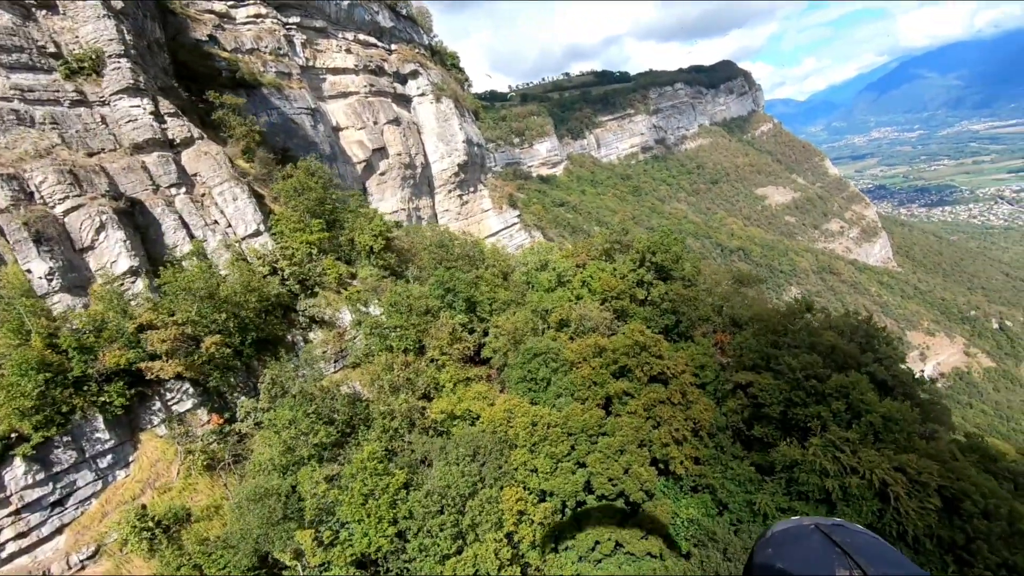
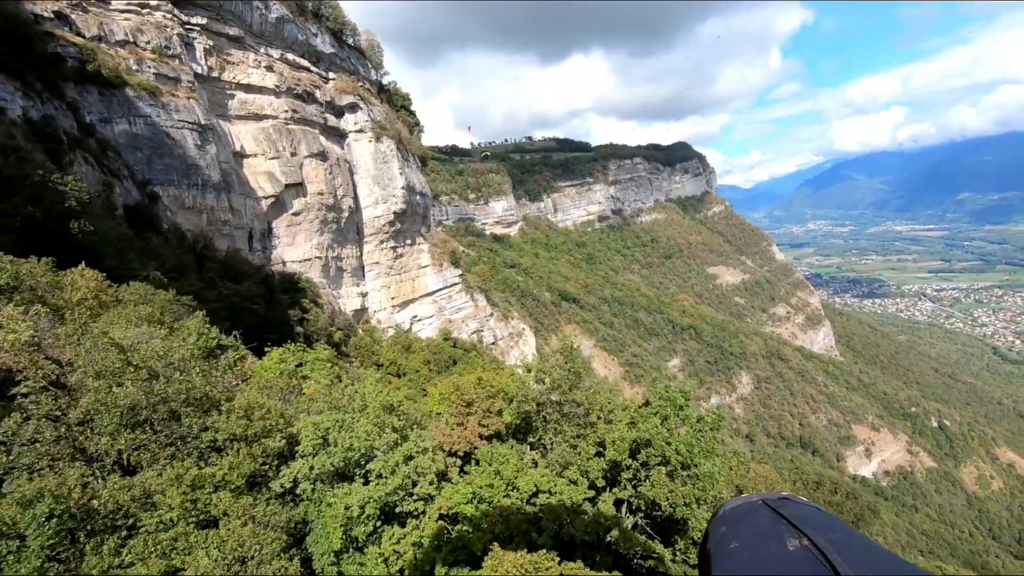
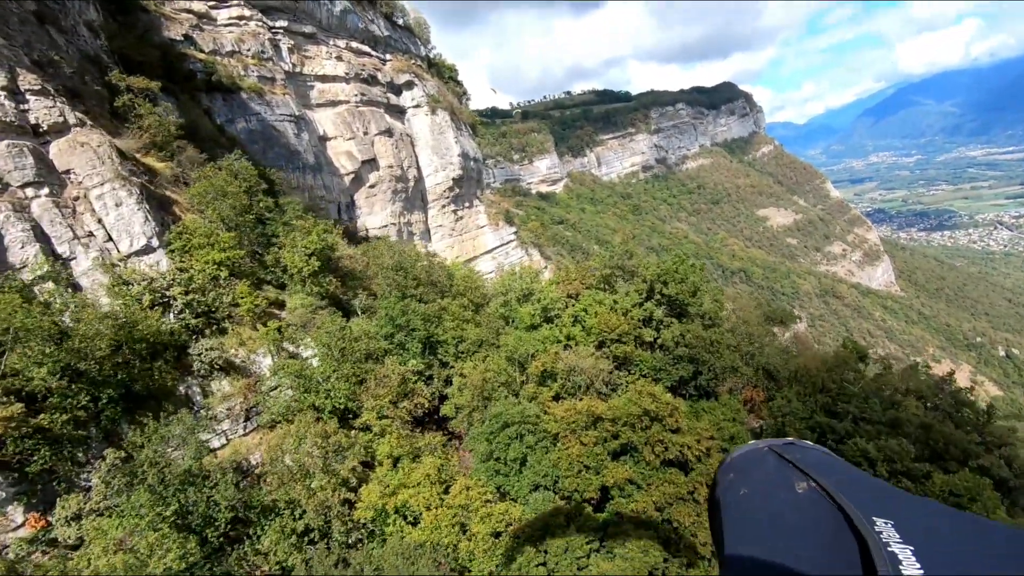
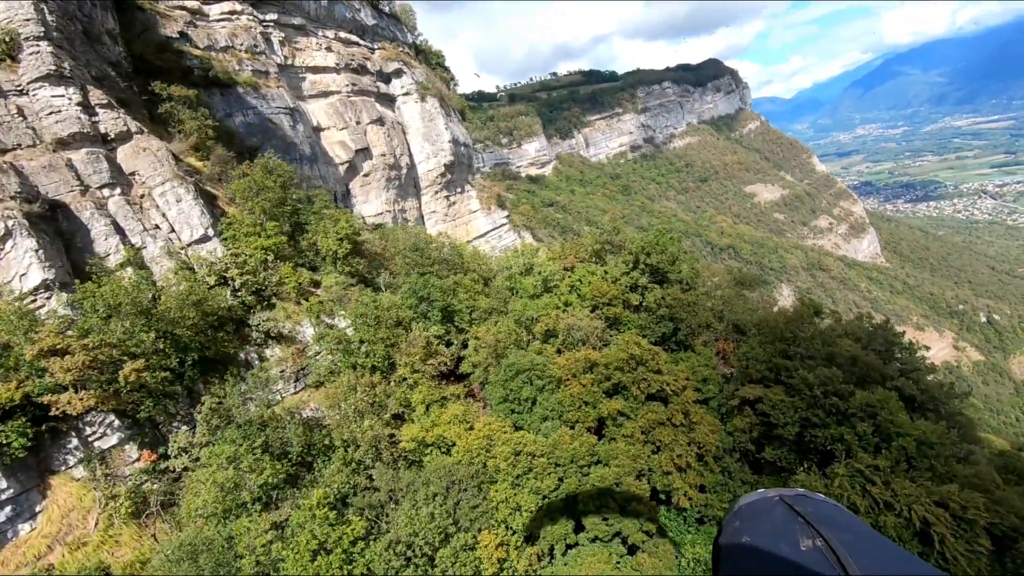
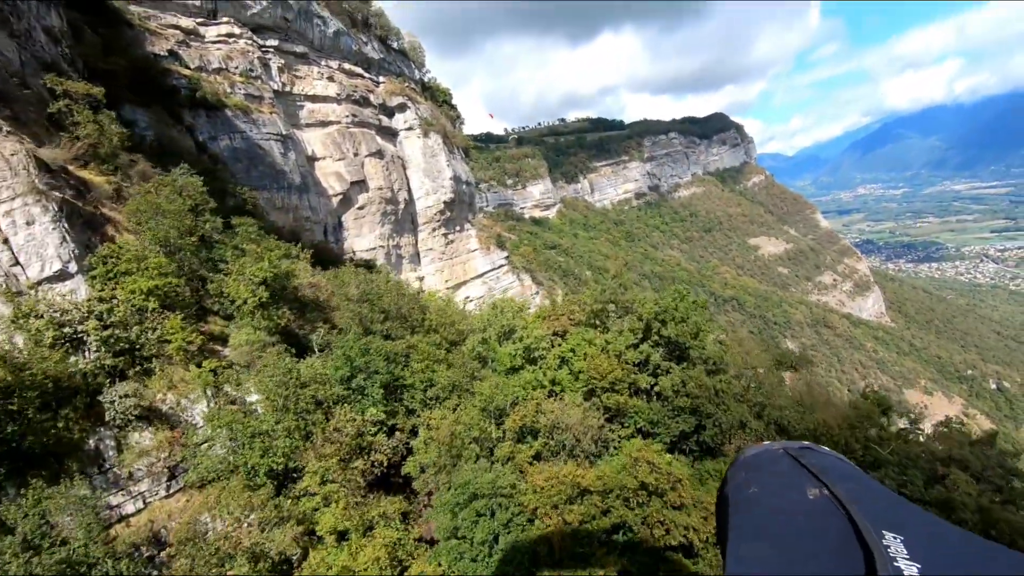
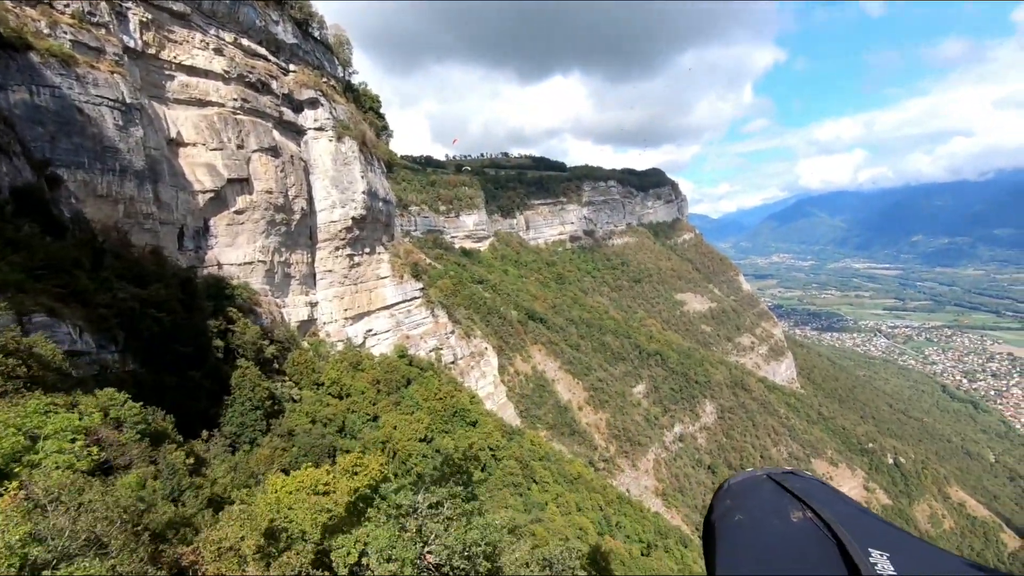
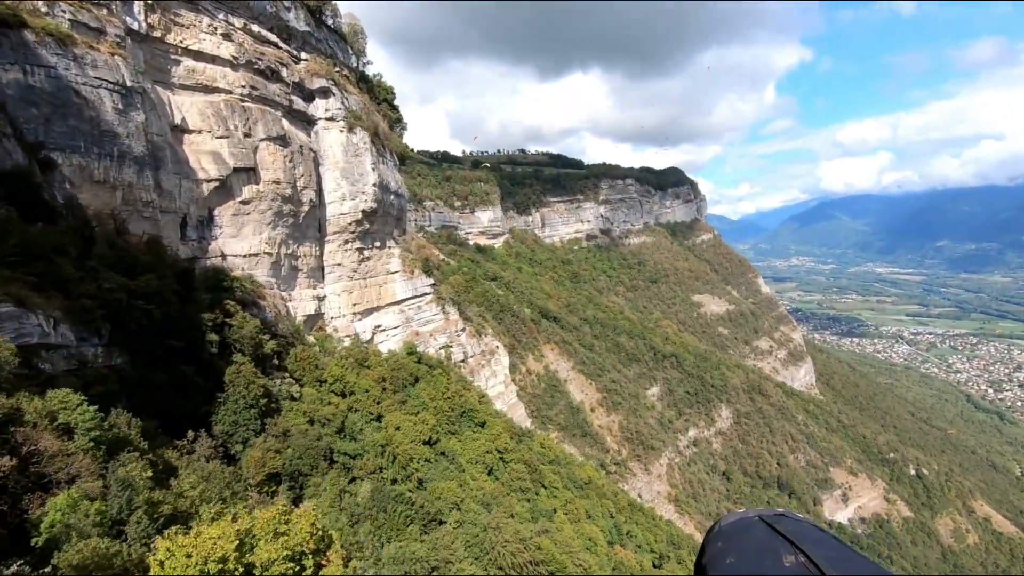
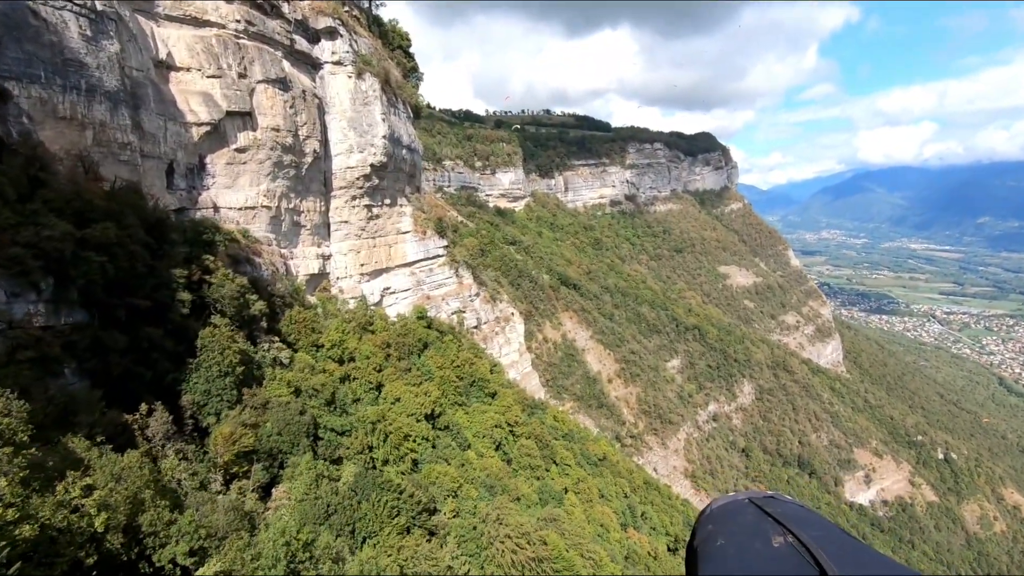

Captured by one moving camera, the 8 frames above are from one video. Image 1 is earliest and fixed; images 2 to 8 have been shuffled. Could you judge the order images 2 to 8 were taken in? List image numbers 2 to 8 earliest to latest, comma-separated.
4, 3, 5, 2, 6, 7, 8
